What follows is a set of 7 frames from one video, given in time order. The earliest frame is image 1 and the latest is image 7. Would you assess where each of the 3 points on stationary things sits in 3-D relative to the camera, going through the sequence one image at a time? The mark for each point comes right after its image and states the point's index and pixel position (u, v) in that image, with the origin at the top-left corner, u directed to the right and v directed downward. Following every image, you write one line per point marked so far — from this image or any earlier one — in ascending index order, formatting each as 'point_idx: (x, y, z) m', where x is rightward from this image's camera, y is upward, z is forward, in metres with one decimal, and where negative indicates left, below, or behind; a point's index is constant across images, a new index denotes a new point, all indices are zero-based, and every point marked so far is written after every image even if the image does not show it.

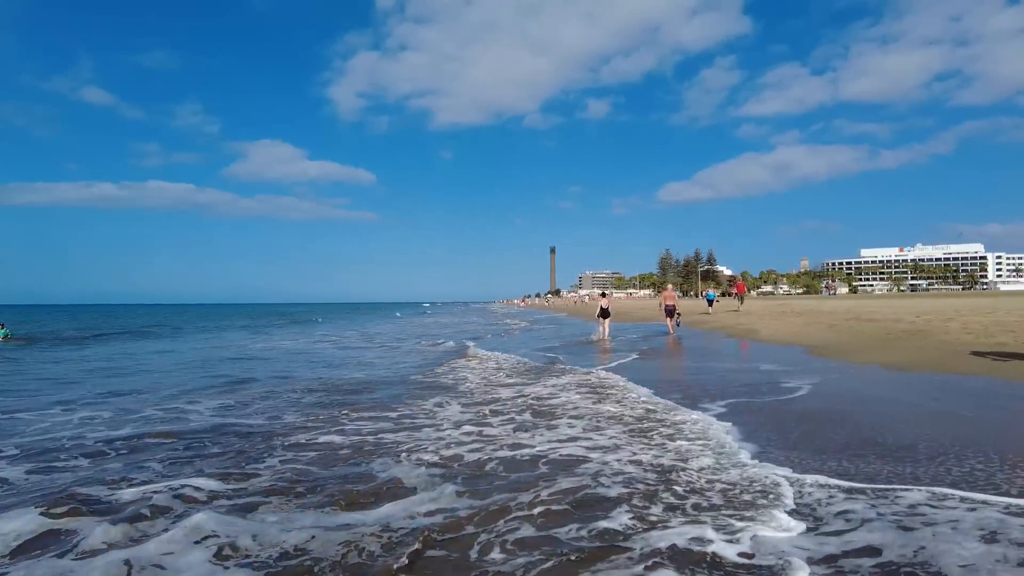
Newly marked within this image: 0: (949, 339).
0: (+7.3, -0.9, +11.1) m
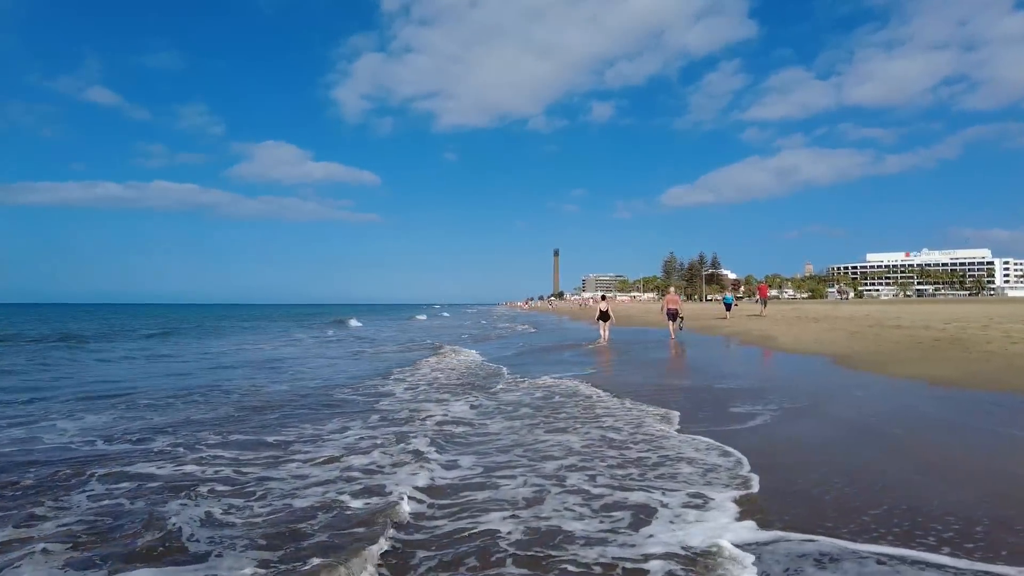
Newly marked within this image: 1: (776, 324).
0: (+7.1, -0.9, +9.8) m
1: (+6.8, -1.0, +17.1) m
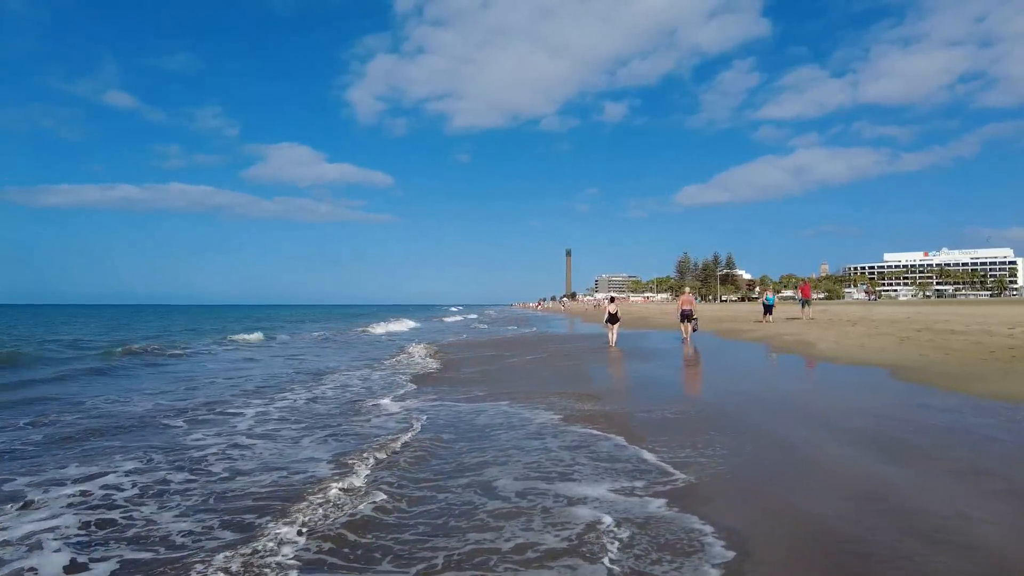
0: (+7.1, -0.9, +8.2) m
1: (+6.9, -1.0, +15.5) m
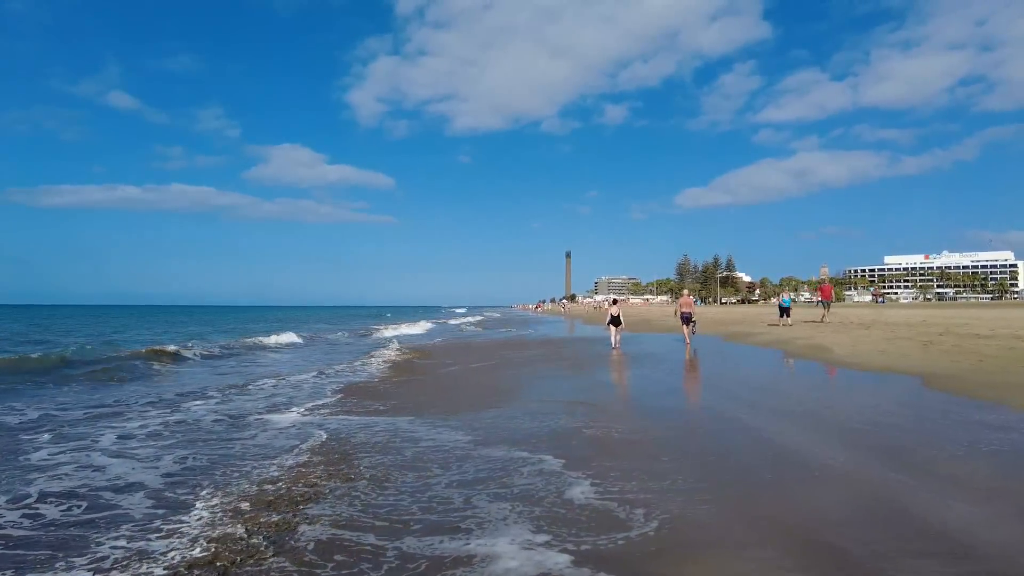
0: (+7.1, -0.9, +7.5) m
1: (+6.8, -1.0, +14.8) m
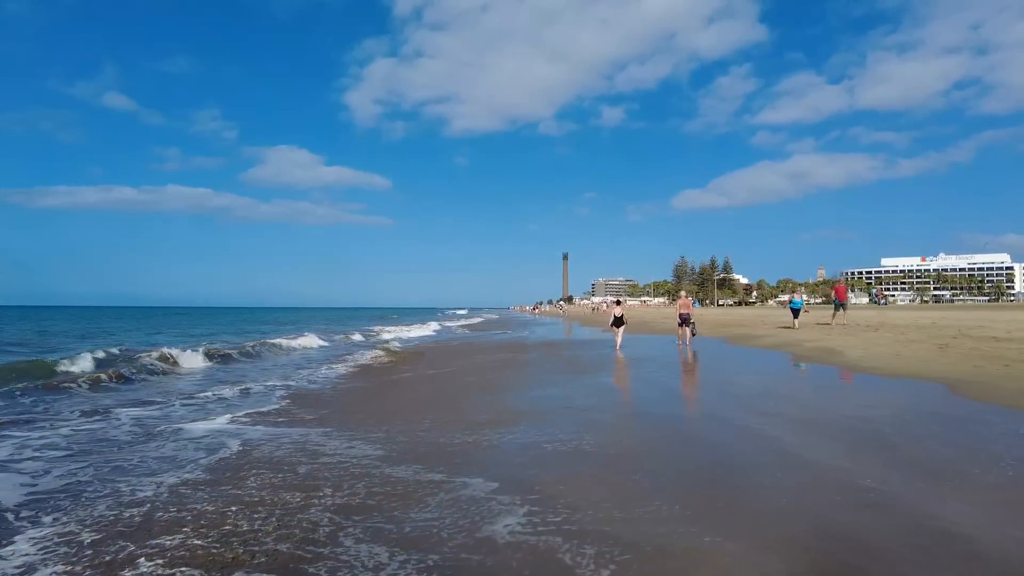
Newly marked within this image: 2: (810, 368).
0: (+7.1, -0.9, +7.1) m
1: (+6.8, -1.1, +14.4) m
2: (+4.8, -1.3, +10.6) m
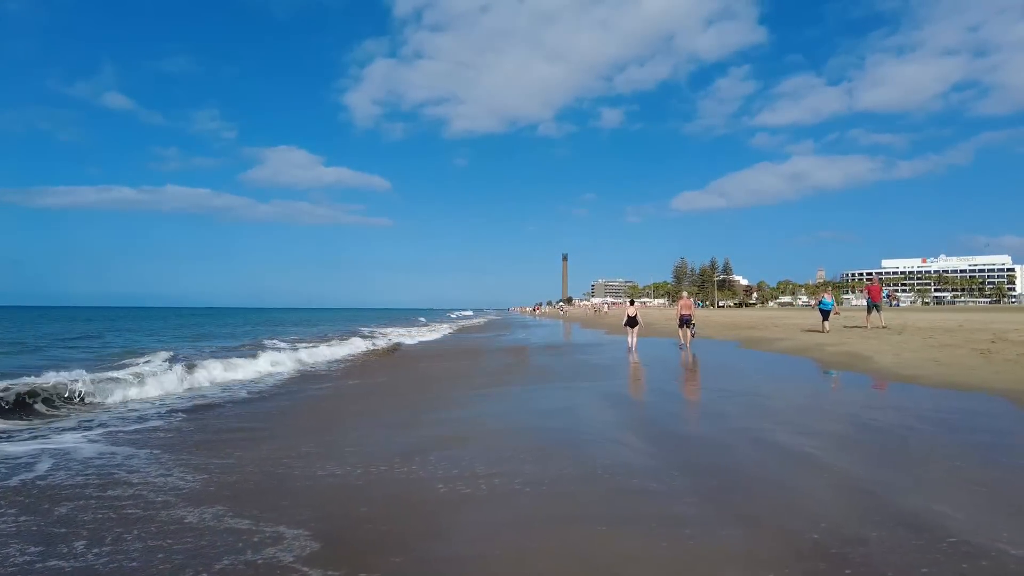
0: (+7.2, -1.0, +6.3) m
1: (+6.9, -1.1, +13.6) m
2: (+4.9, -1.3, +9.8) m
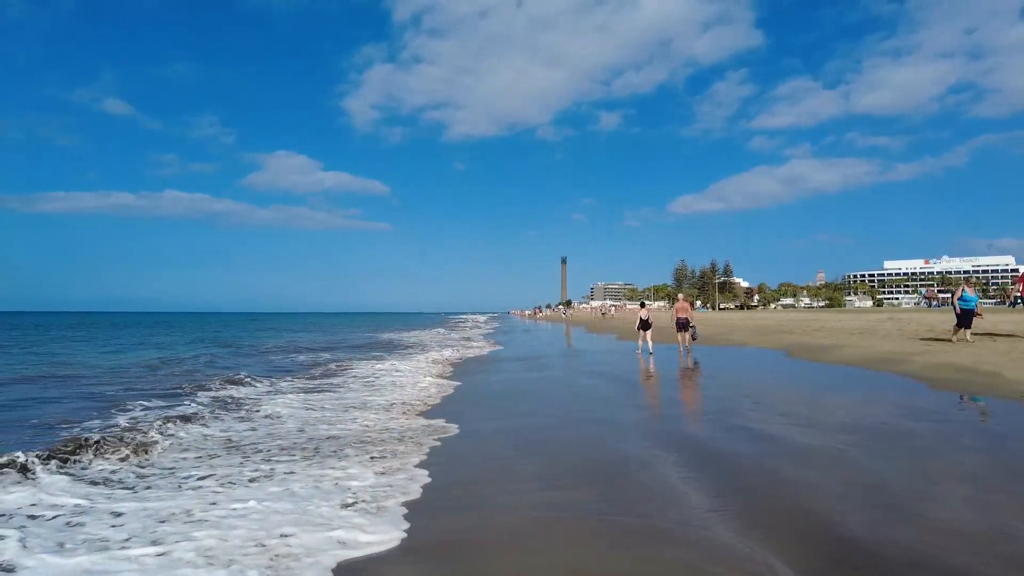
0: (+7.3, -0.8, +3.6) m
1: (+7.0, -1.0, +11.0) m
2: (+4.9, -1.2, +7.1) m
